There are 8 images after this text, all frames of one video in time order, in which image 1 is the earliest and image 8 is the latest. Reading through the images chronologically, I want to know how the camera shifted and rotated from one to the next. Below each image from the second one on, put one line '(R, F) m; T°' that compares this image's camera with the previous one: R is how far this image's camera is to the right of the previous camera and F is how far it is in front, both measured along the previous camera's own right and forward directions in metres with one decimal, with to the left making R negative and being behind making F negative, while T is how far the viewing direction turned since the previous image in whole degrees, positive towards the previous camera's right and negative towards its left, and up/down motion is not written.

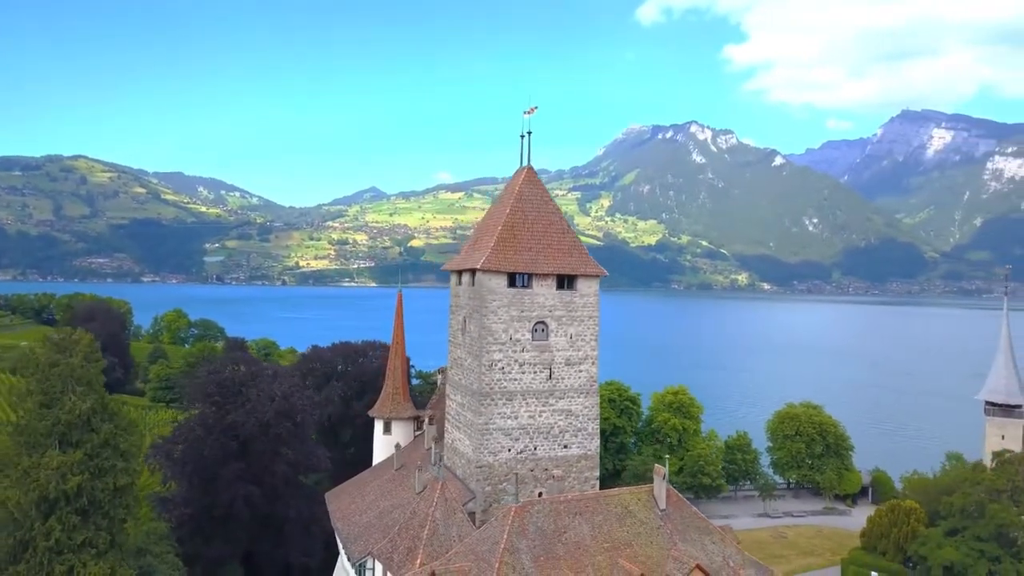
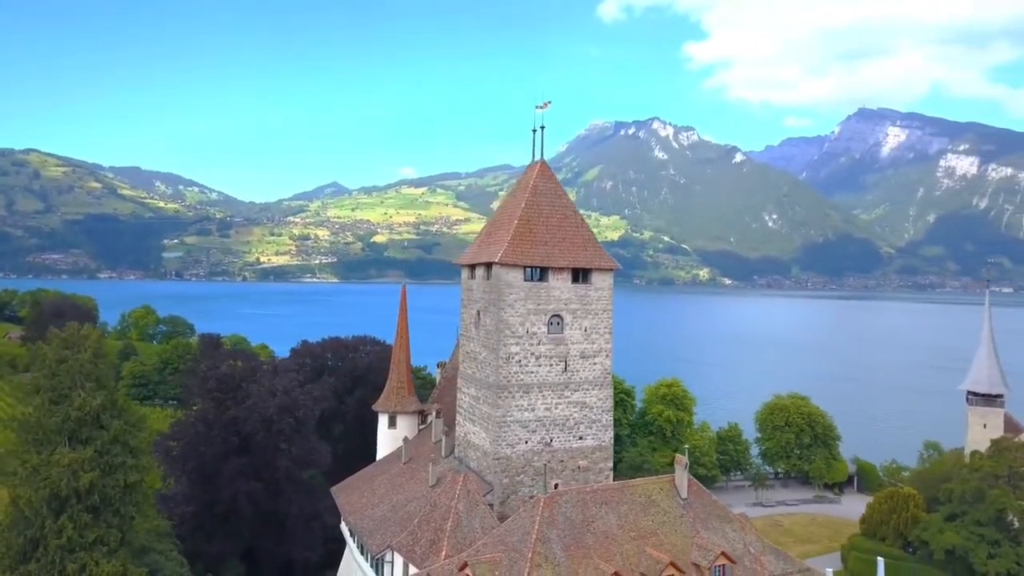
(-2.1, -0.1) m; +3°
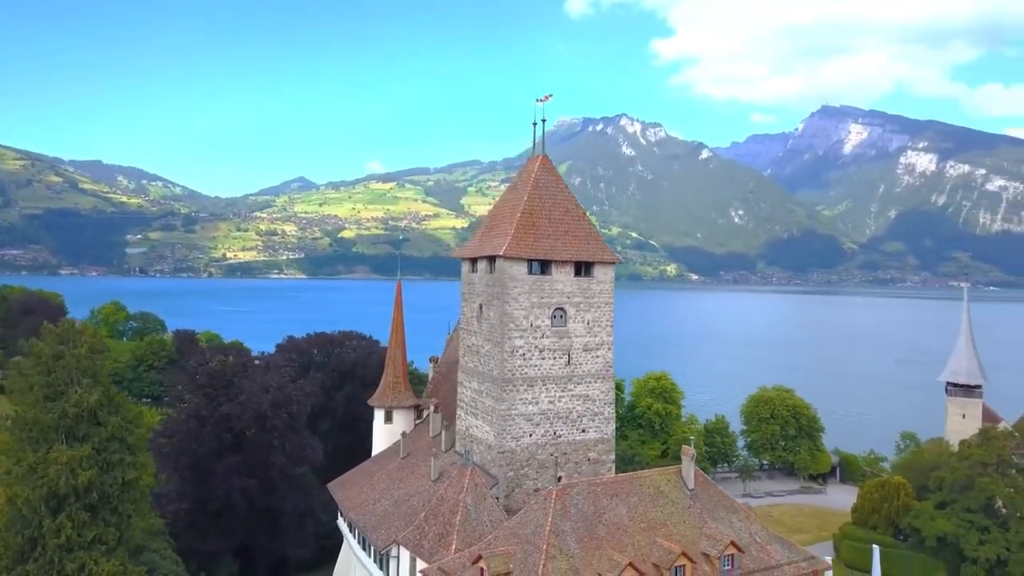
(-1.4, 0.0) m; +2°
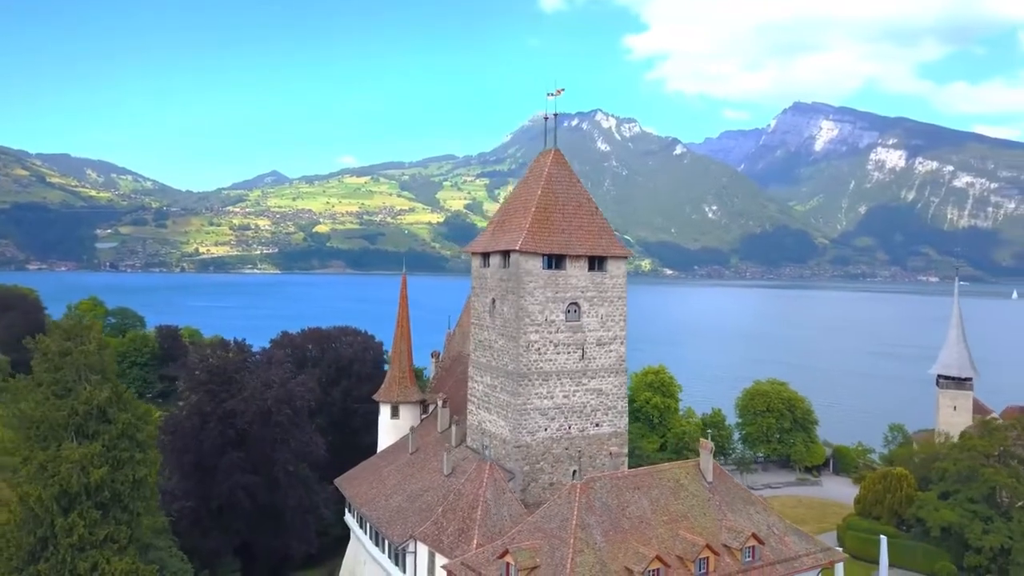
(-1.6, +0.1) m; +2°
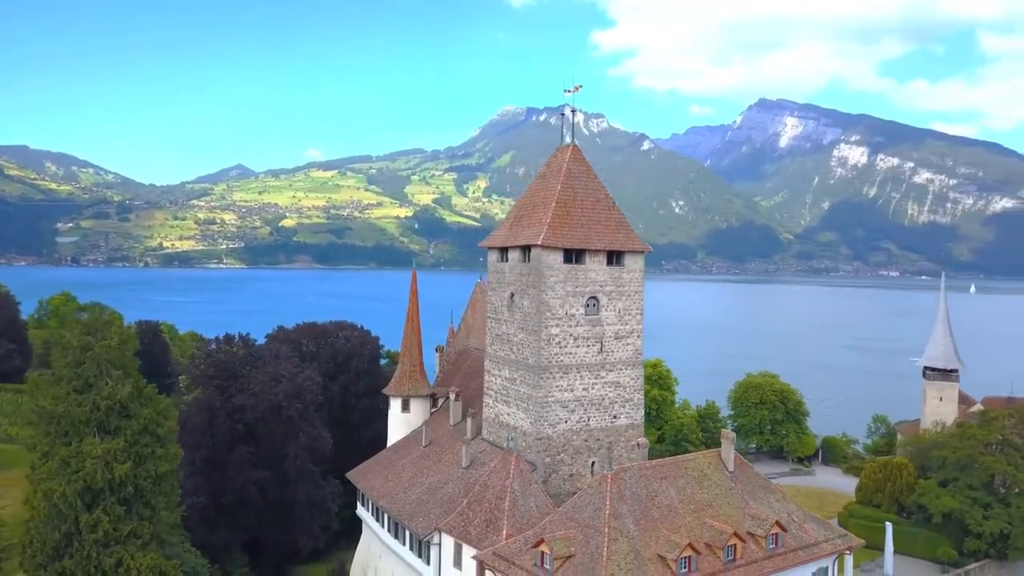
(-2.1, -0.3) m; +2°
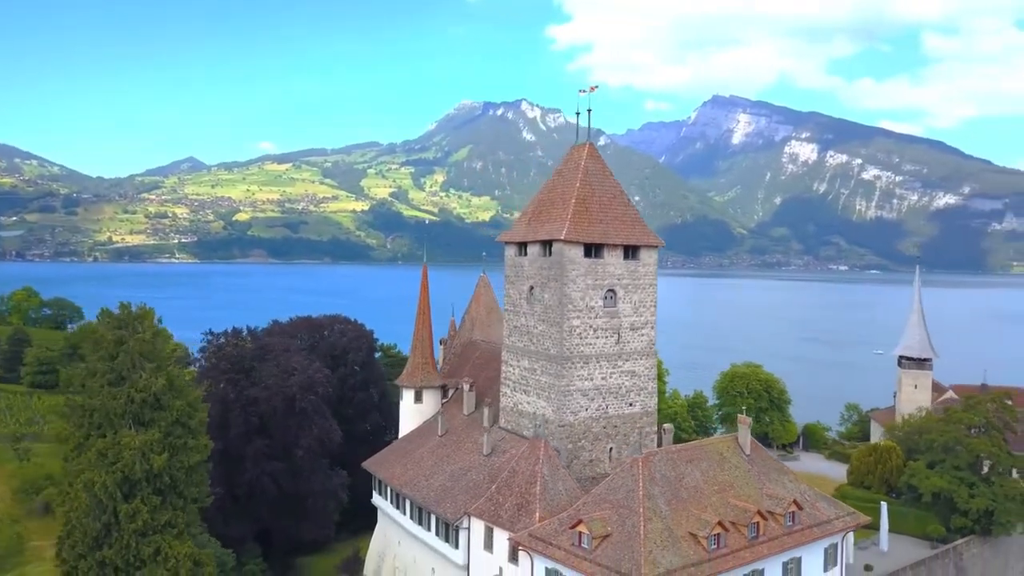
(-2.8, -1.1) m; +3°
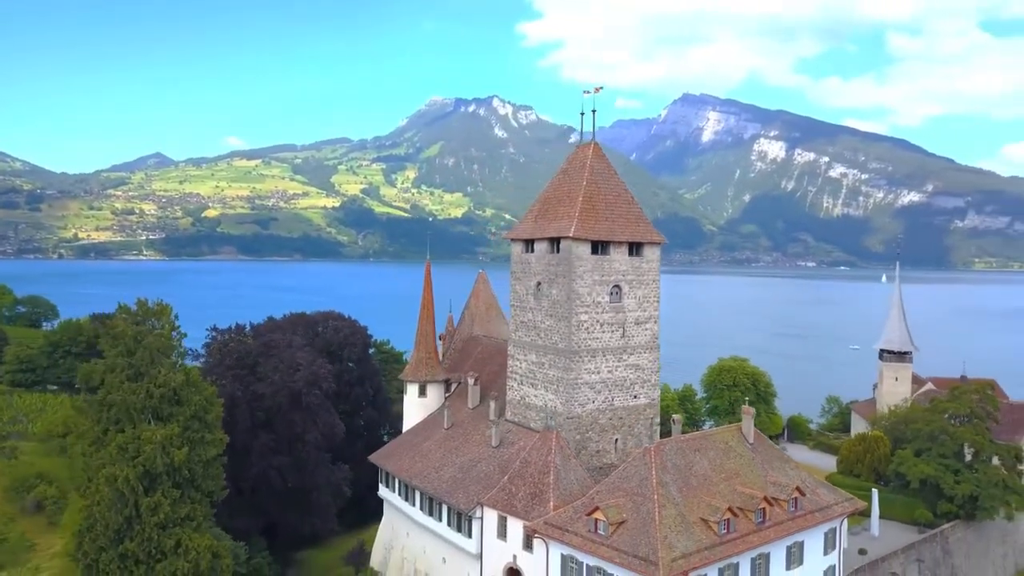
(-1.6, -0.9) m; +2°
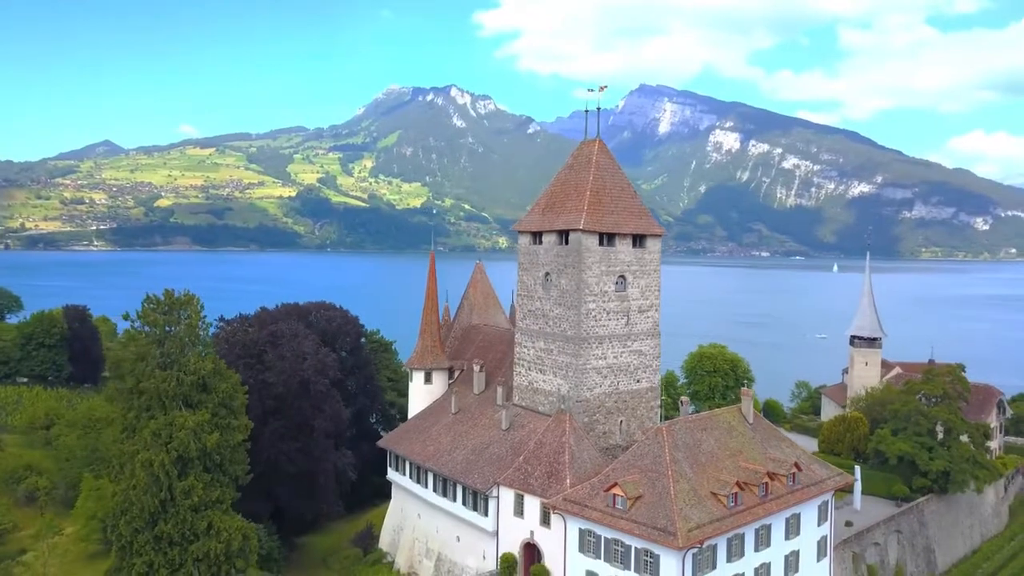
(-2.4, -1.6) m; +3°
